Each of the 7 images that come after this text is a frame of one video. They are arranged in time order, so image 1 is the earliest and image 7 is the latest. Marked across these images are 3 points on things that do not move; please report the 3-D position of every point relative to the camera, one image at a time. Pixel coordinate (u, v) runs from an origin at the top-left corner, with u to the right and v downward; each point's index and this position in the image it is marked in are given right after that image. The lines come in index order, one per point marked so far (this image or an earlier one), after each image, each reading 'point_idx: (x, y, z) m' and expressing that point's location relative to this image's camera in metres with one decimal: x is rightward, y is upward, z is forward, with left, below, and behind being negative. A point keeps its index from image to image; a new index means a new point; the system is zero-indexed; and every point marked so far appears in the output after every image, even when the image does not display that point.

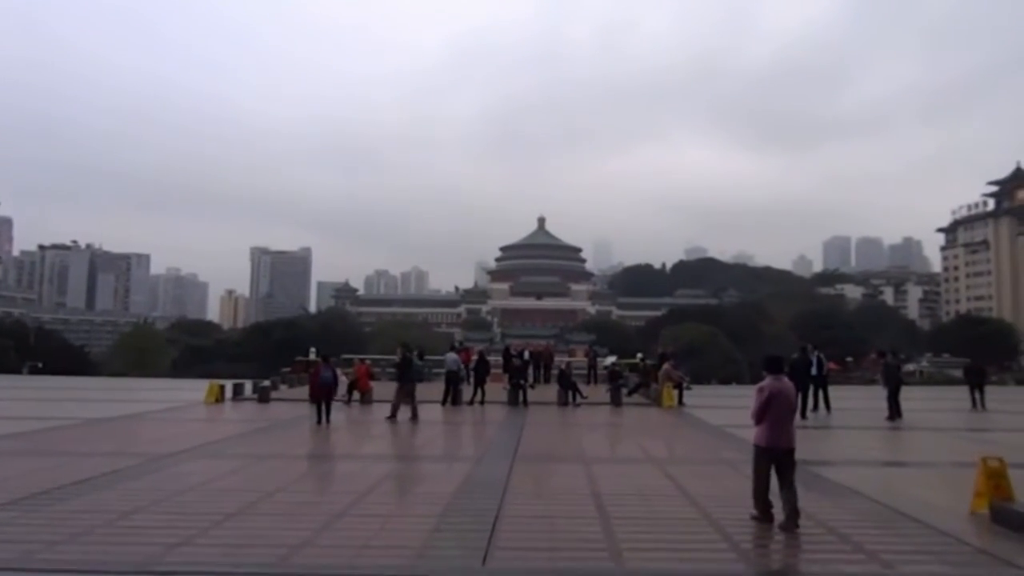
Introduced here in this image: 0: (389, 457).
0: (-2.5, -3.5, +12.4) m
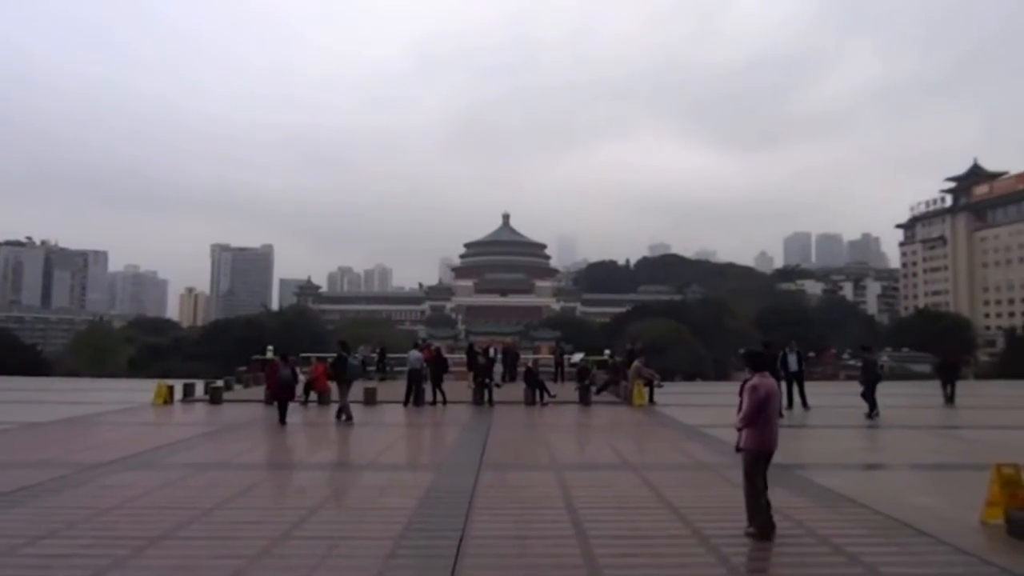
0: (-3.2, -3.4, +11.5) m
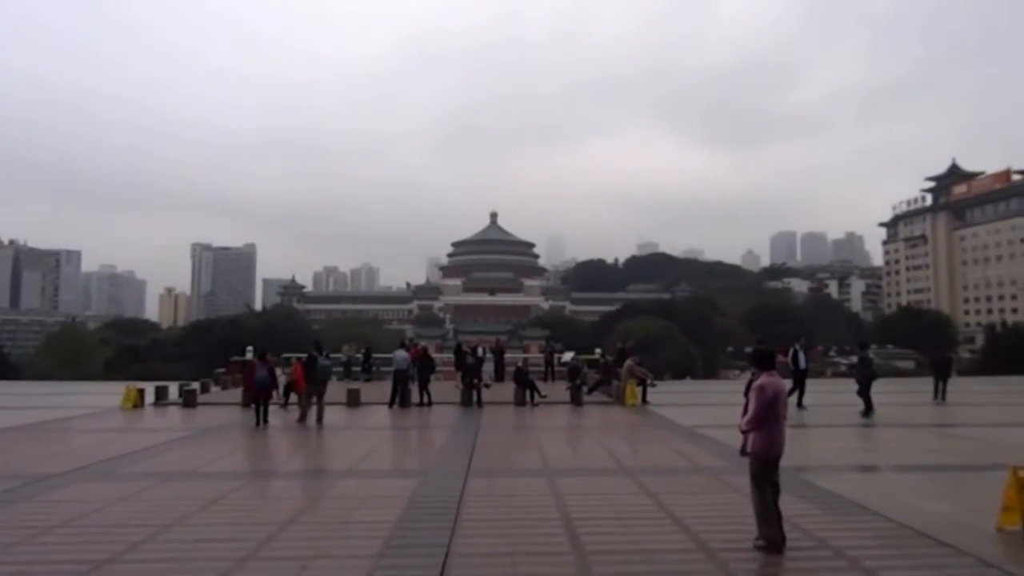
0: (-3.3, -3.3, +10.7) m
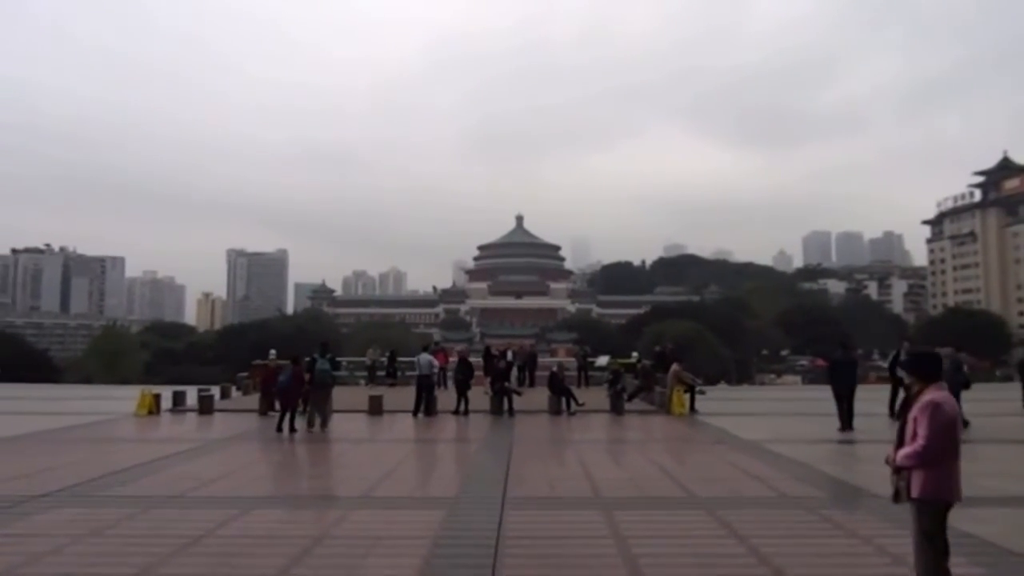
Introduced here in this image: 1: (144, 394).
0: (-2.7, -3.3, +9.2) m
1: (-12.0, -3.4, +19.6) m
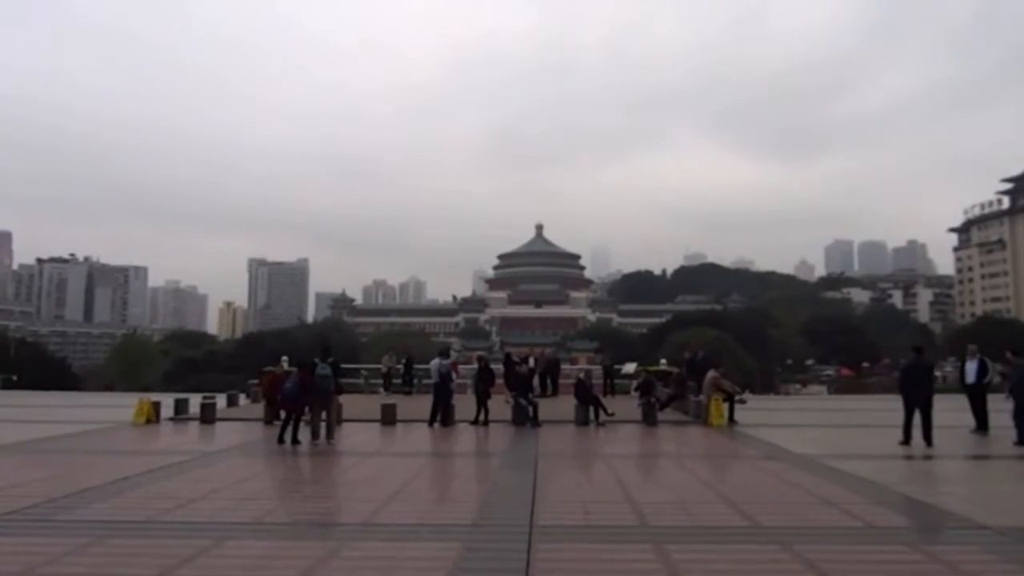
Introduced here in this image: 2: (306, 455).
0: (-2.3, -3.1, +7.8) m
1: (-11.3, -3.5, +18.5) m
2: (-4.8, -3.9, +14.0) m
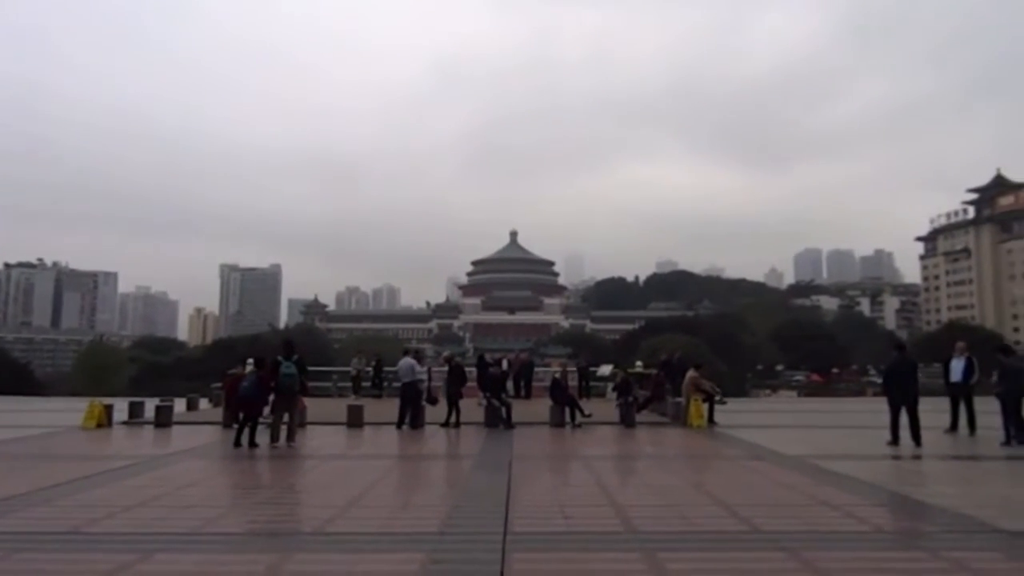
0: (-2.6, -2.9, +6.9) m
1: (-12.0, -3.3, +17.2) m
2: (-5.4, -3.7, +13.0) m
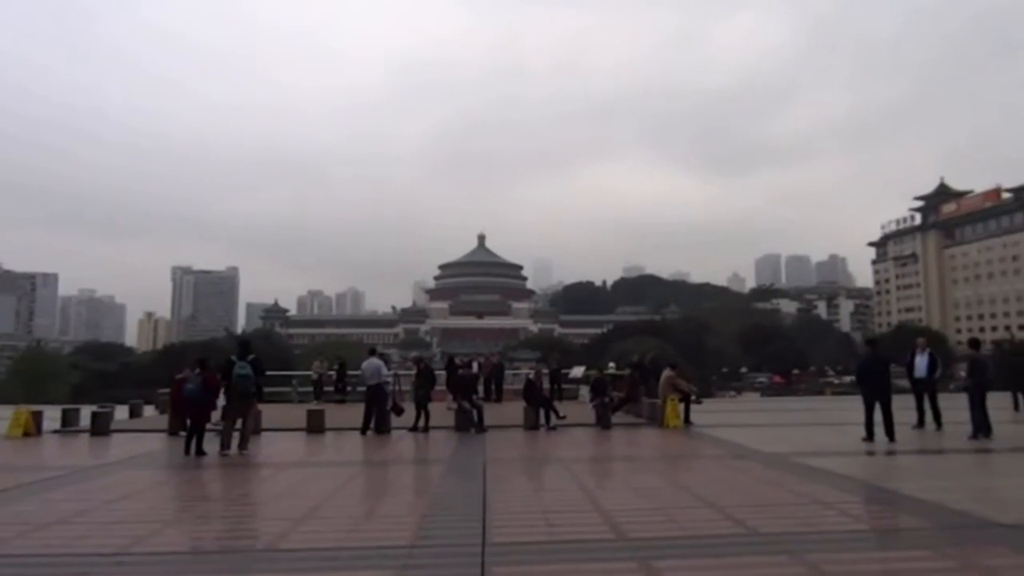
0: (-2.9, -2.7, +6.1) m
1: (-12.8, -3.2, +15.9) m
2: (-5.9, -3.6, +12.0) m
